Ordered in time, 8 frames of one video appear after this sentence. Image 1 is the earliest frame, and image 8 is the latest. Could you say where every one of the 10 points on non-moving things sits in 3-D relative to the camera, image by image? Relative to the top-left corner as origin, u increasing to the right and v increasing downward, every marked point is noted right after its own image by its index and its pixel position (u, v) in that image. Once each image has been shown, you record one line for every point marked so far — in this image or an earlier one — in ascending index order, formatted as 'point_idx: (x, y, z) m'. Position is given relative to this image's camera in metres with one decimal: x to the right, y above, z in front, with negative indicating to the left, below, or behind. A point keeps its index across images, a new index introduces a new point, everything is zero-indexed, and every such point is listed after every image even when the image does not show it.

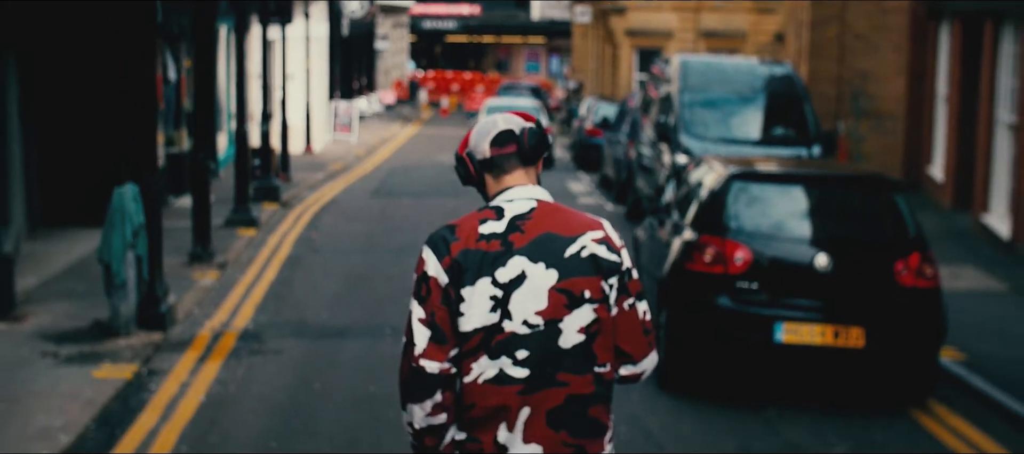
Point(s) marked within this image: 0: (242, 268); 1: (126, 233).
0: (-2.5, -0.4, +15.0) m
1: (-2.5, 0.0, +10.5) m
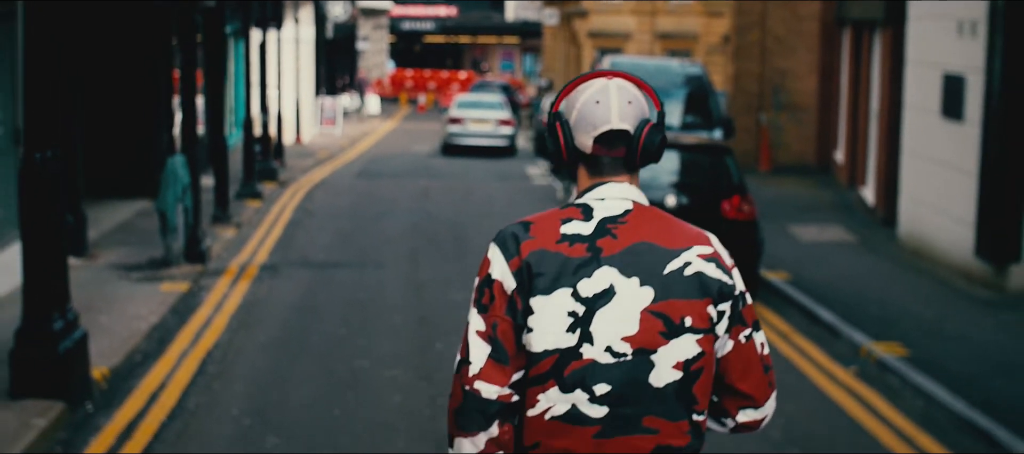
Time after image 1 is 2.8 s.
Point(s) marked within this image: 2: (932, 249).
0: (-3.0, 0.0, +18.8) m
1: (-3.0, +0.3, +14.3) m
2: (+4.1, -0.2, +15.7) m
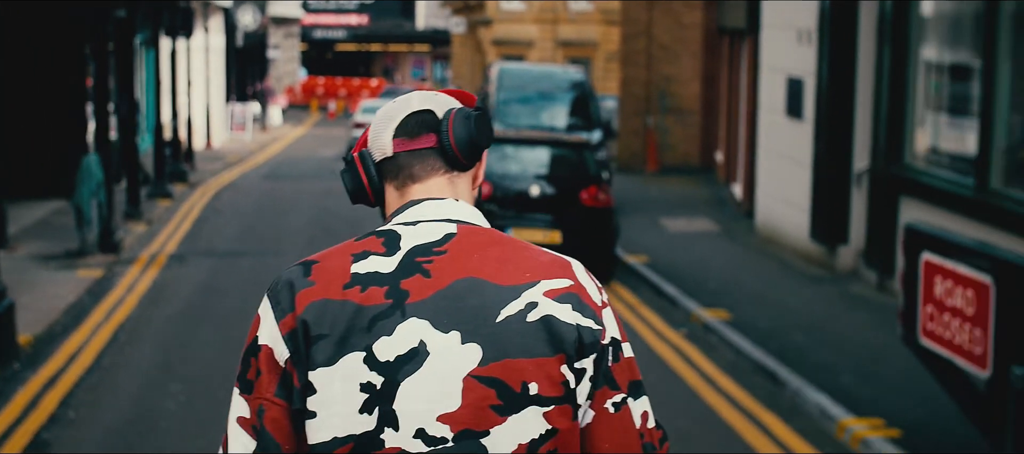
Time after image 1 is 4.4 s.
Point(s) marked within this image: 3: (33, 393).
0: (-4.4, 0.0, +20.1) m
1: (-4.1, +0.4, +15.6) m
2: (+2.9, -0.1, +17.4) m
3: (-2.8, -1.0, +9.3) m
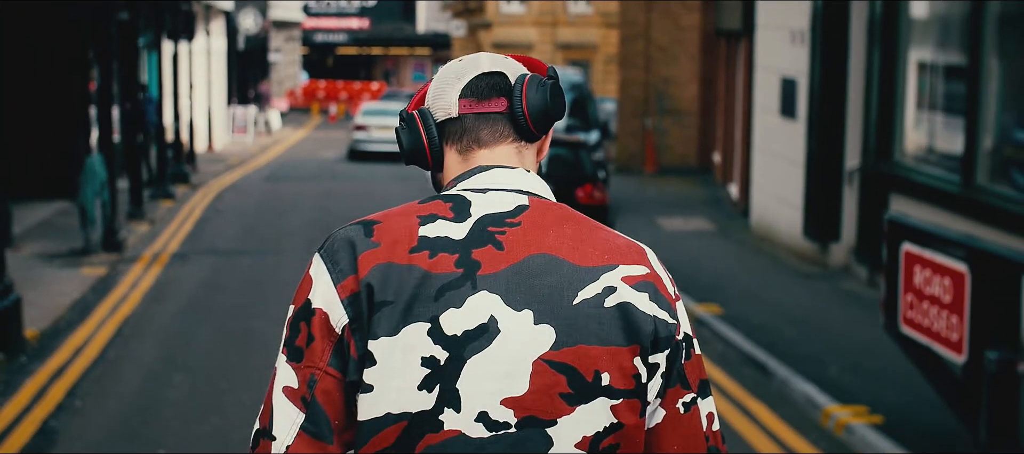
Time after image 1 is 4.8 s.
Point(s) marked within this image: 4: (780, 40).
0: (-4.4, 0.0, +20.4) m
1: (-4.1, +0.4, +15.9) m
2: (+2.9, 0.0, +17.6) m
3: (-2.8, -0.9, +9.5) m
4: (+2.8, +2.0, +17.0) m
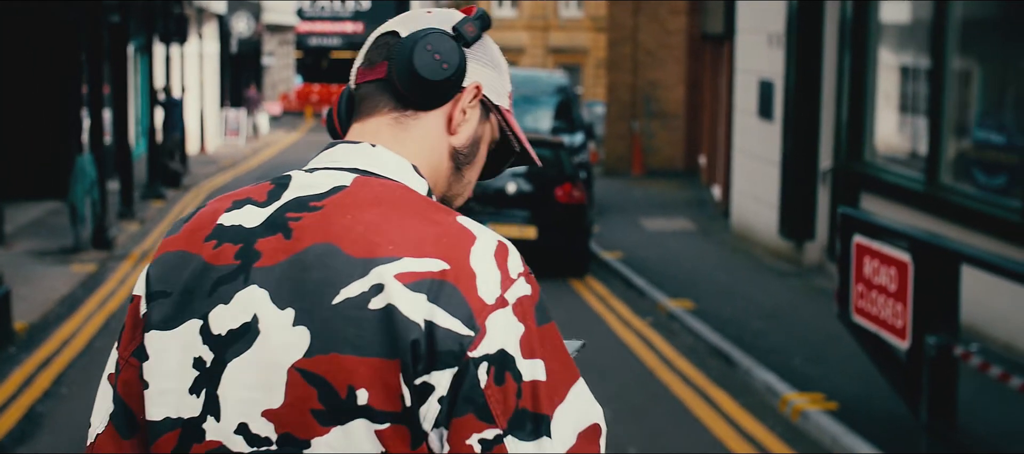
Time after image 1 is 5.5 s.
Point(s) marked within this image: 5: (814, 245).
0: (-4.6, 0.0, +20.7) m
1: (-4.3, +0.4, +16.2) m
2: (+2.7, 0.0, +18.0) m
3: (-3.0, -0.9, +9.8) m
4: (+2.7, +2.0, +17.4) m
5: (+2.9, -0.2, +15.2) m
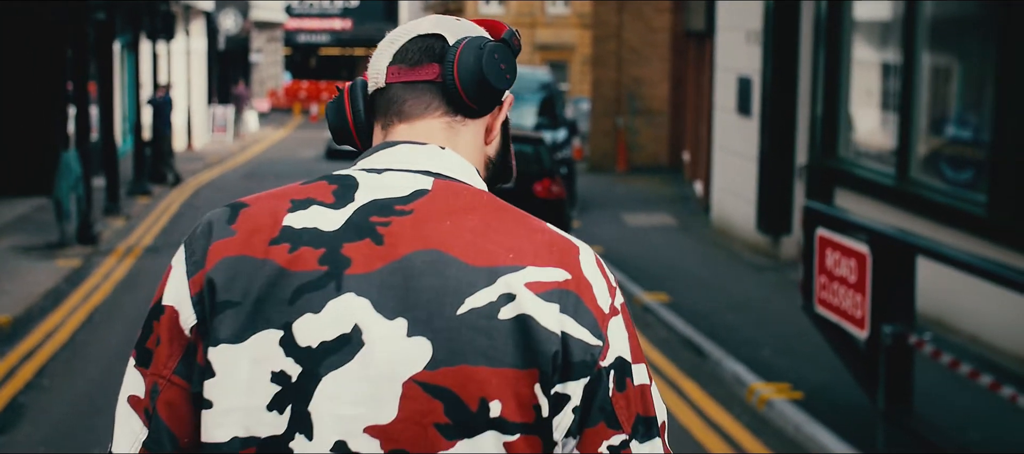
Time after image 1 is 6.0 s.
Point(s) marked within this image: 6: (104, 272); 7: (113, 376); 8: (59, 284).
0: (-4.8, +0.1, +20.8) m
1: (-4.5, +0.5, +16.3) m
2: (+2.5, 0.0, +18.2) m
3: (-3.1, -0.9, +10.0) m
4: (+2.5, +2.0, +17.6) m
5: (+2.7, -0.1, +15.4) m
6: (-3.8, -0.4, +15.1) m
7: (-2.4, -0.9, +9.7) m
8: (-3.9, -0.5, +14.0) m
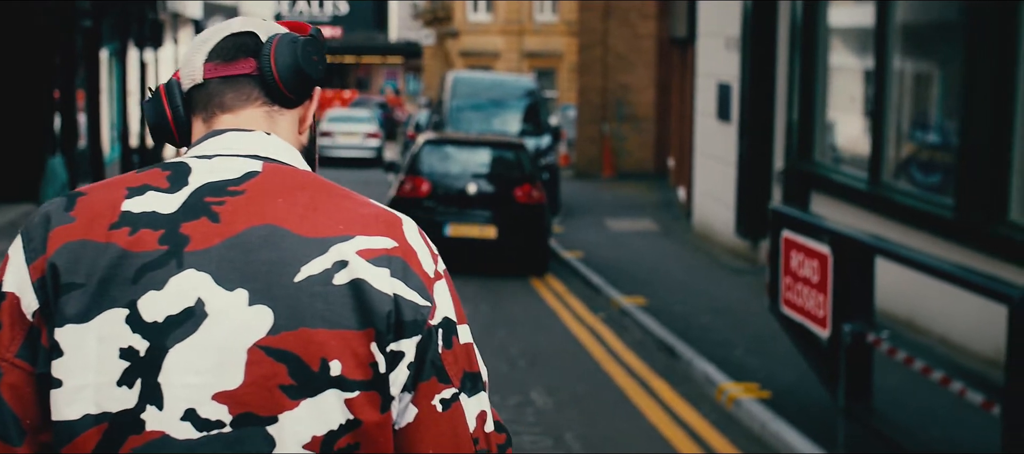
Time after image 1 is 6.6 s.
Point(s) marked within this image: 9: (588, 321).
0: (-5.0, 0.0, +21.0) m
1: (-4.7, +0.4, +16.5) m
2: (+2.3, 0.0, +18.3) m
3: (-3.3, -0.9, +10.1) m
4: (+2.3, +2.0, +17.8) m
5: (+2.5, -0.2, +15.6) m
6: (-4.0, -0.5, +15.2) m
7: (-2.6, -0.9, +9.9) m
8: (-4.1, -0.5, +14.1) m
9: (+0.6, -0.7, +12.5) m
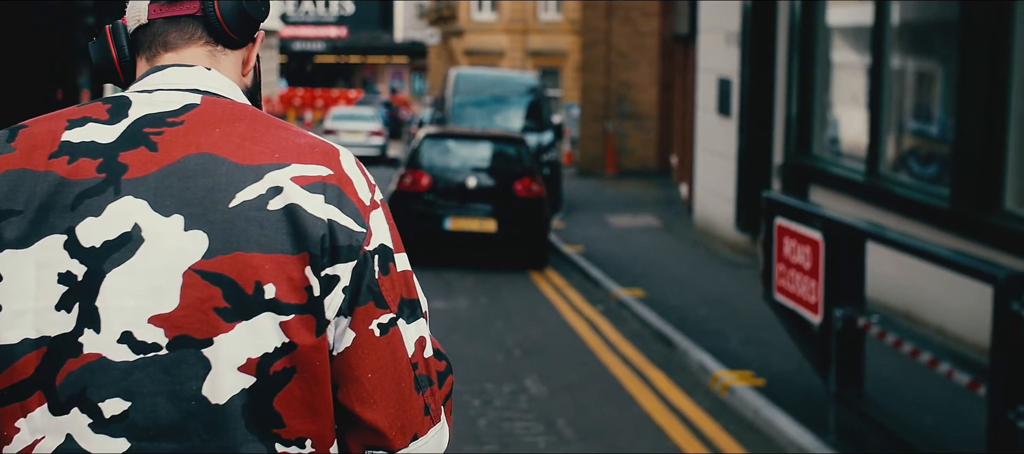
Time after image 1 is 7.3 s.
0: (-5.0, +0.1, +21.0) m
1: (-4.7, +0.5, +16.5) m
2: (+2.3, 0.0, +18.4) m
3: (-3.3, -0.8, +10.2) m
4: (+2.3, +2.1, +17.8) m
5: (+2.5, -0.1, +15.6) m
6: (-4.0, -0.4, +15.3) m
7: (-2.6, -0.9, +9.9) m
8: (-4.1, -0.5, +14.2) m
9: (+0.6, -0.7, +12.5) m
